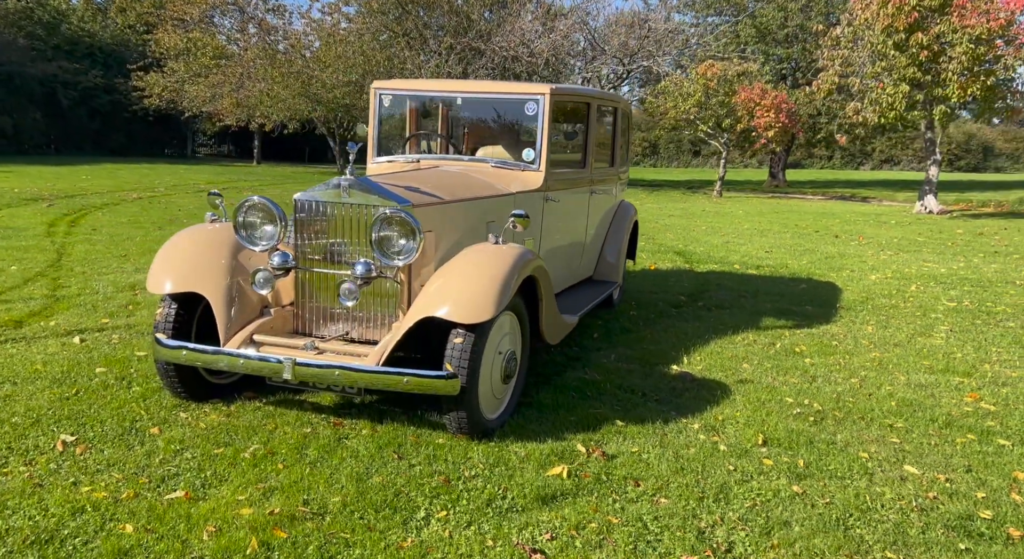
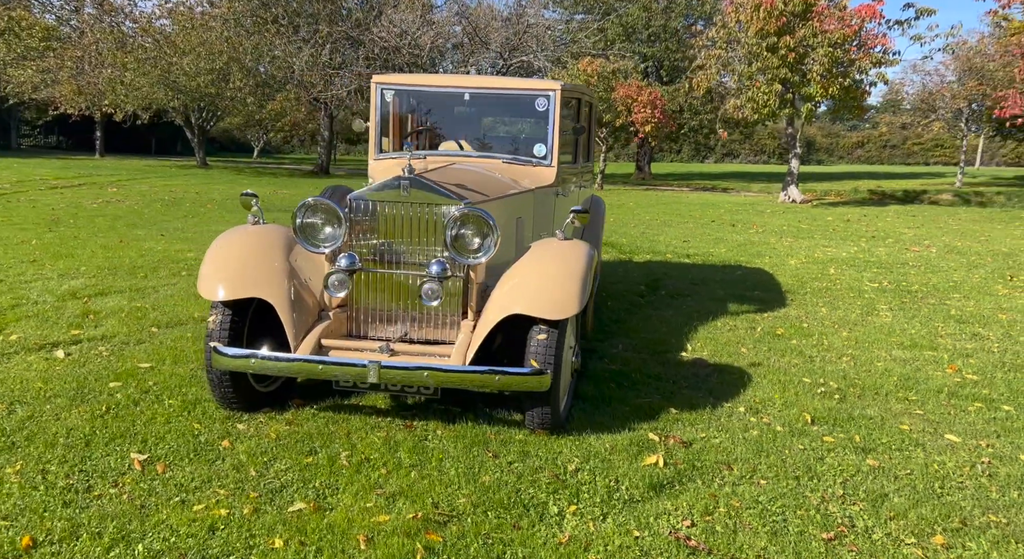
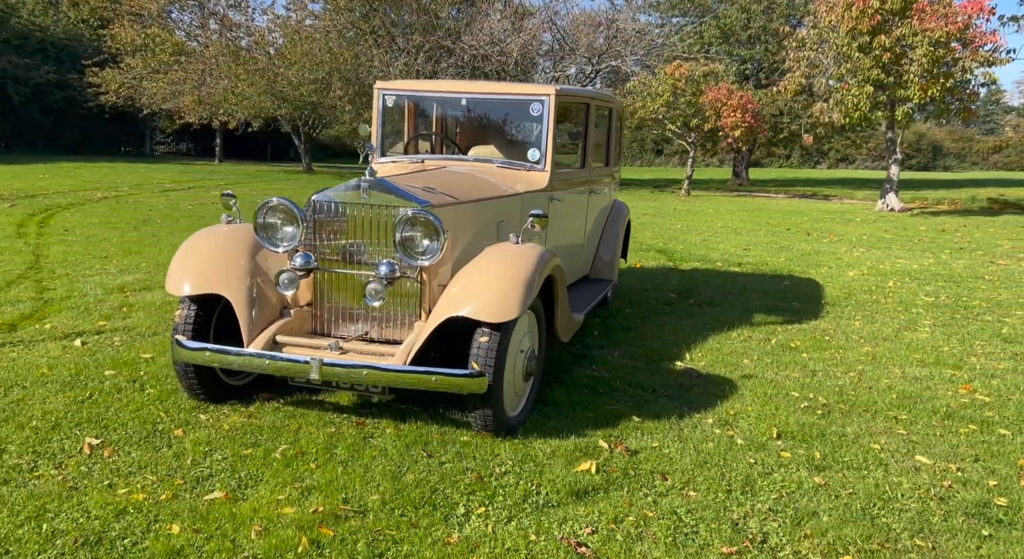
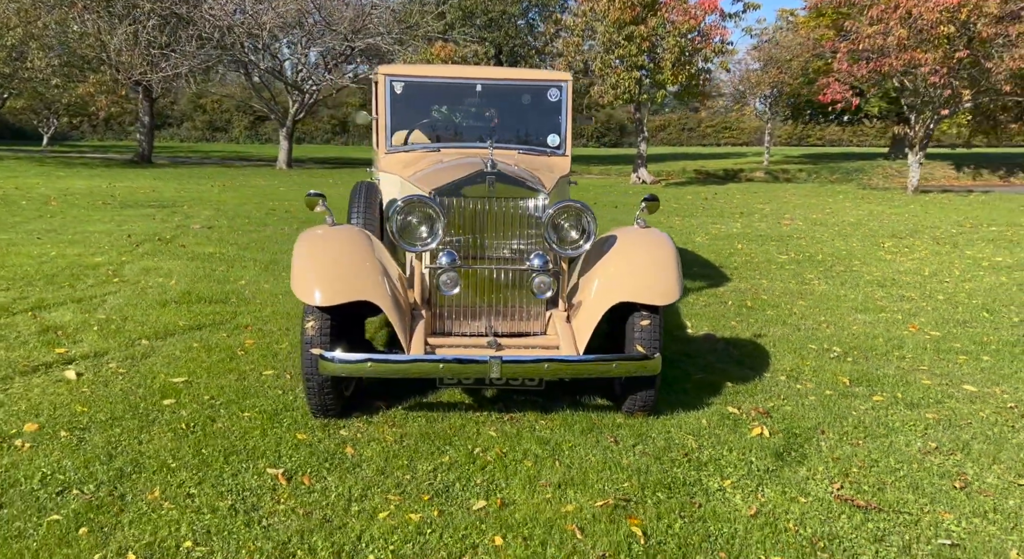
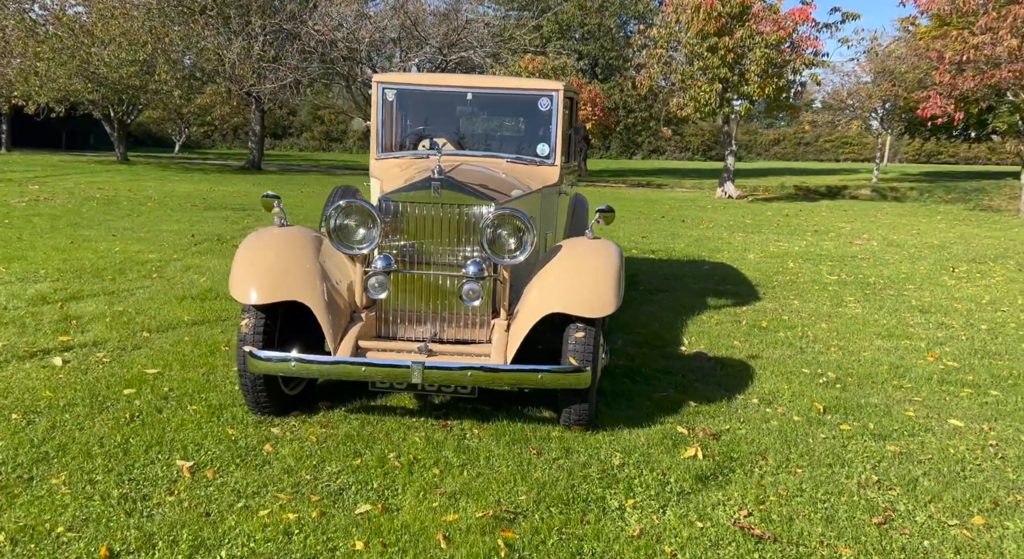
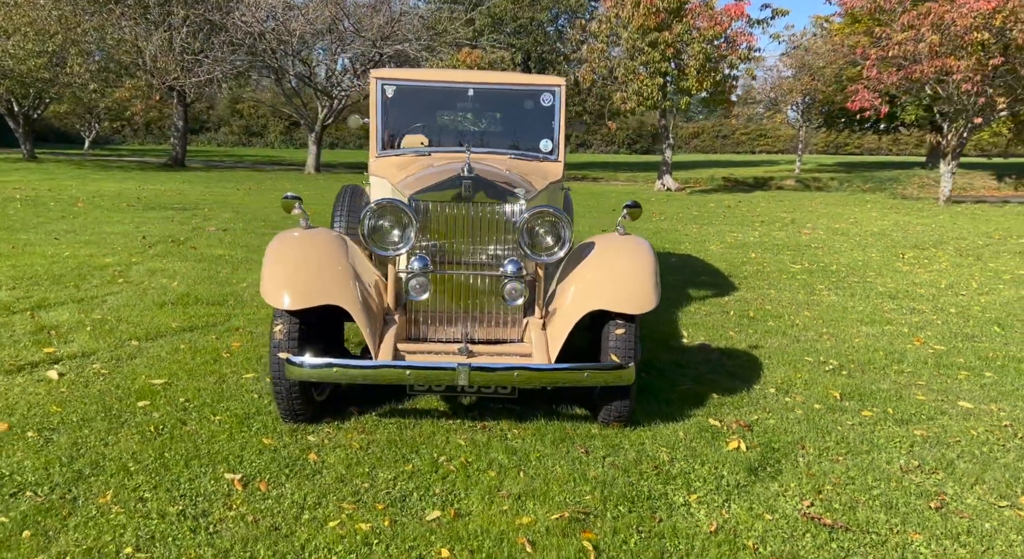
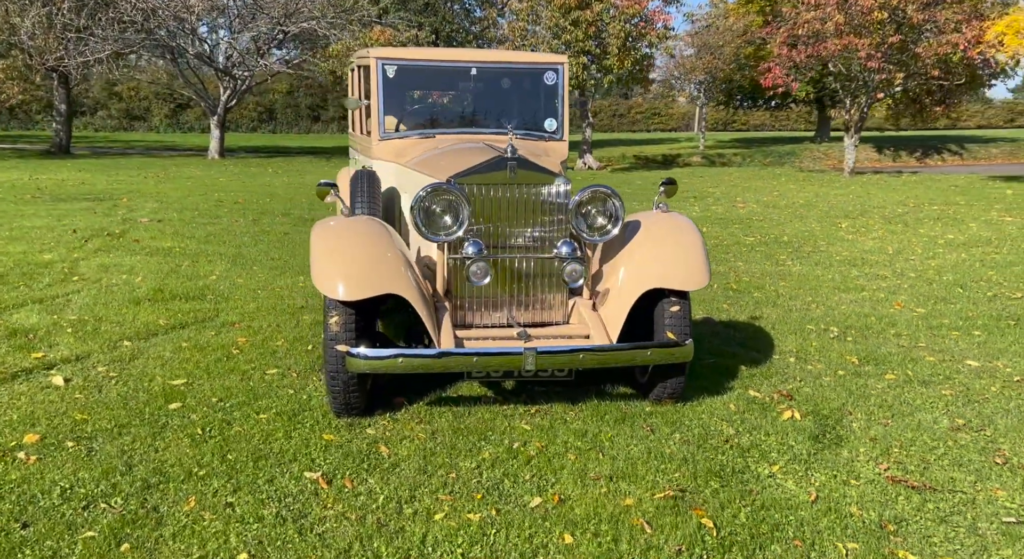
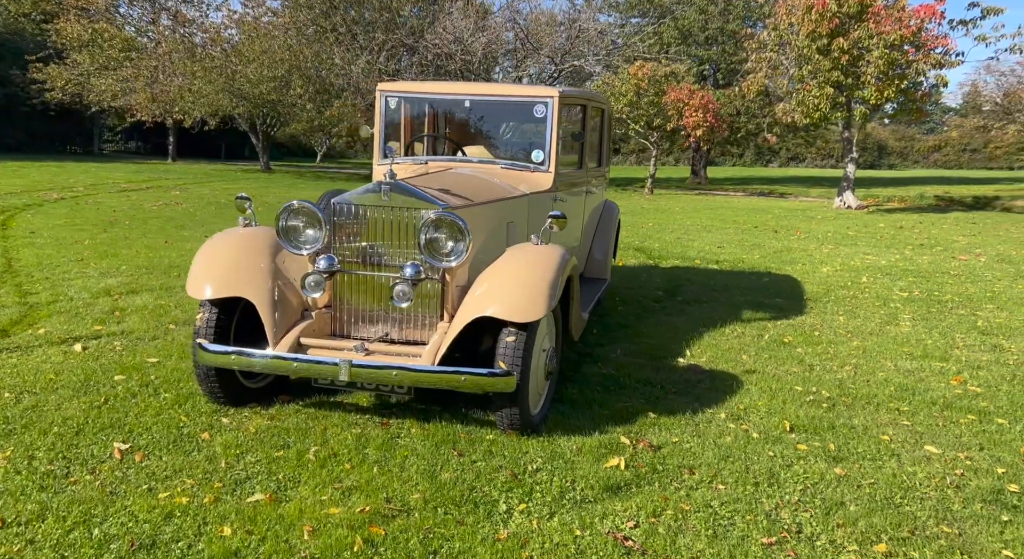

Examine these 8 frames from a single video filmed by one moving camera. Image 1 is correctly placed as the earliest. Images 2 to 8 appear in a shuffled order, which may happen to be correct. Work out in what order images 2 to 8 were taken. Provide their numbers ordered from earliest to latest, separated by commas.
3, 8, 2, 5, 6, 4, 7
